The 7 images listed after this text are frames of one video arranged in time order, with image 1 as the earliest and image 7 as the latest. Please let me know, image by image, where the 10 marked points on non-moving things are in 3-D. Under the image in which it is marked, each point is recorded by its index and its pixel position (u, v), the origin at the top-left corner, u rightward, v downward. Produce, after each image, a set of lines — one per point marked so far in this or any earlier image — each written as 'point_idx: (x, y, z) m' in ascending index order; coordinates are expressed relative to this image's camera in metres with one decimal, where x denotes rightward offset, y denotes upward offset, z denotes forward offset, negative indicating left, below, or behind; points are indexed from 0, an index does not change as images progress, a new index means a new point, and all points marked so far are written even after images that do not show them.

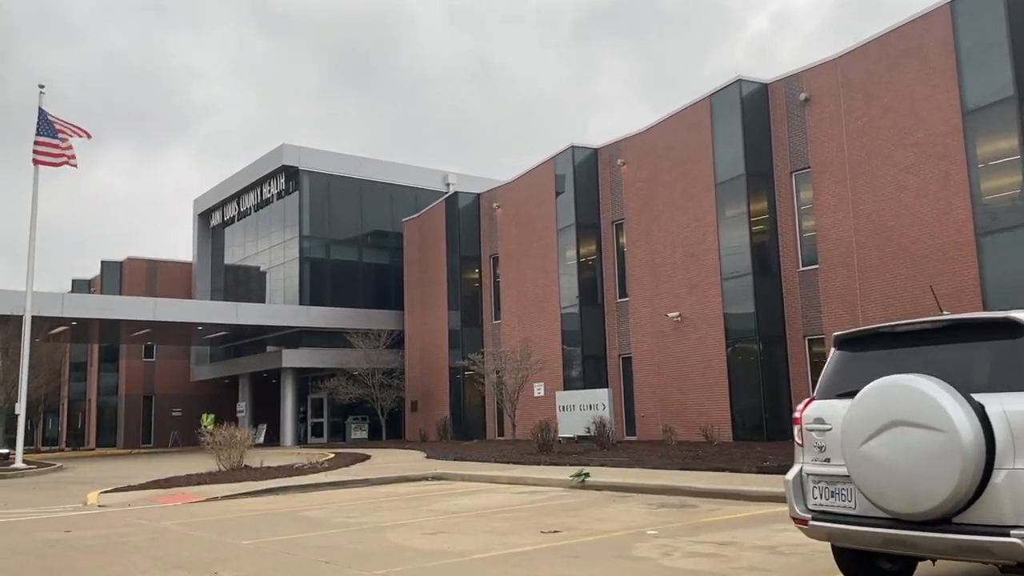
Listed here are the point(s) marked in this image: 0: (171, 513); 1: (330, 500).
0: (-4.9, -3.3, +12.1) m
1: (-2.8, -3.3, +12.9) m
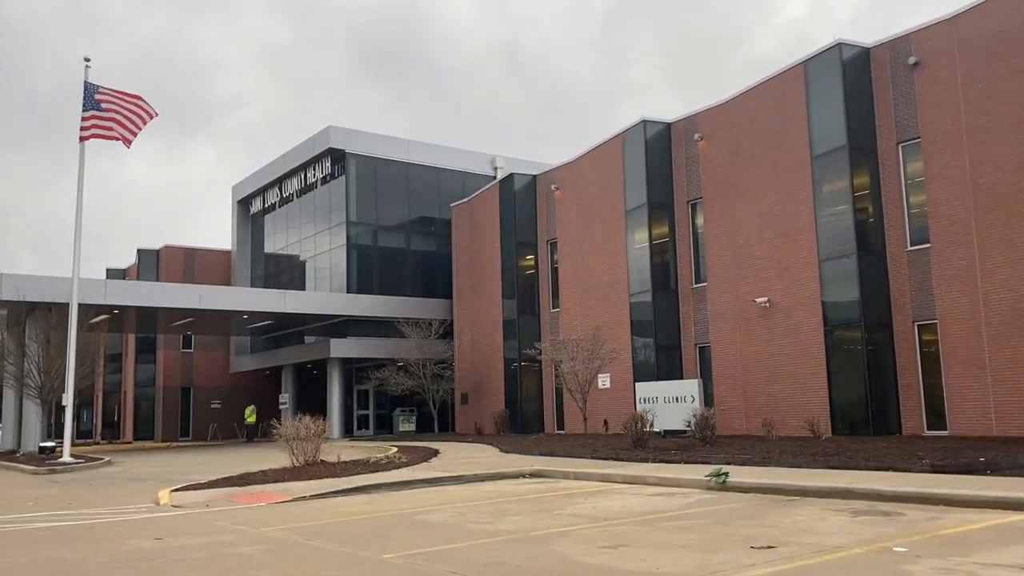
0: (-3.1, -2.9, +10.5) m
1: (-1.0, -2.9, +11.3) m
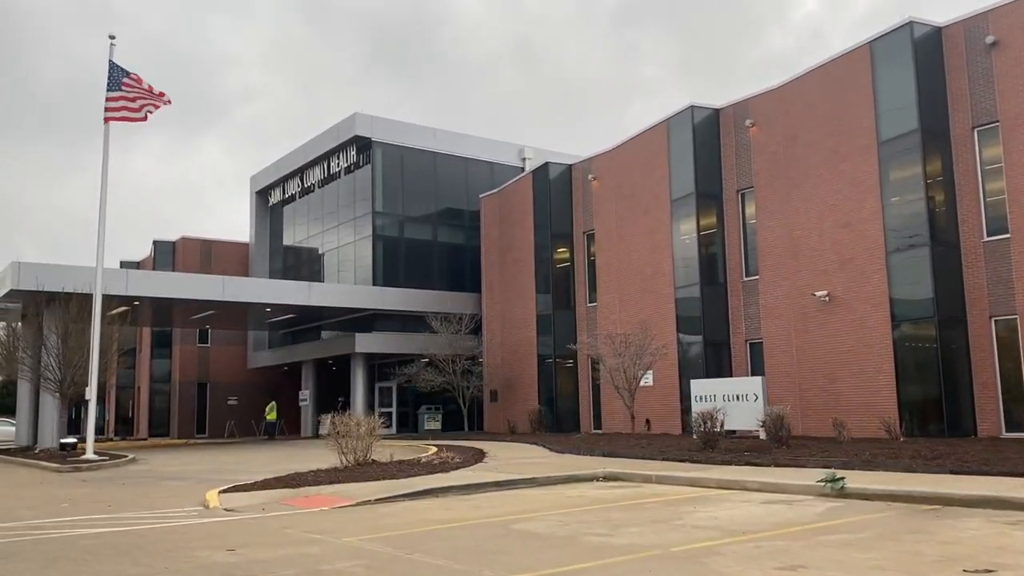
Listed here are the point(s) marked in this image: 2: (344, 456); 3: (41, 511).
0: (-1.9, -2.6, +9.4) m
1: (+0.2, -2.7, +10.2) m
2: (-3.0, -3.0, +15.1) m
3: (-6.5, -3.1, +11.5) m
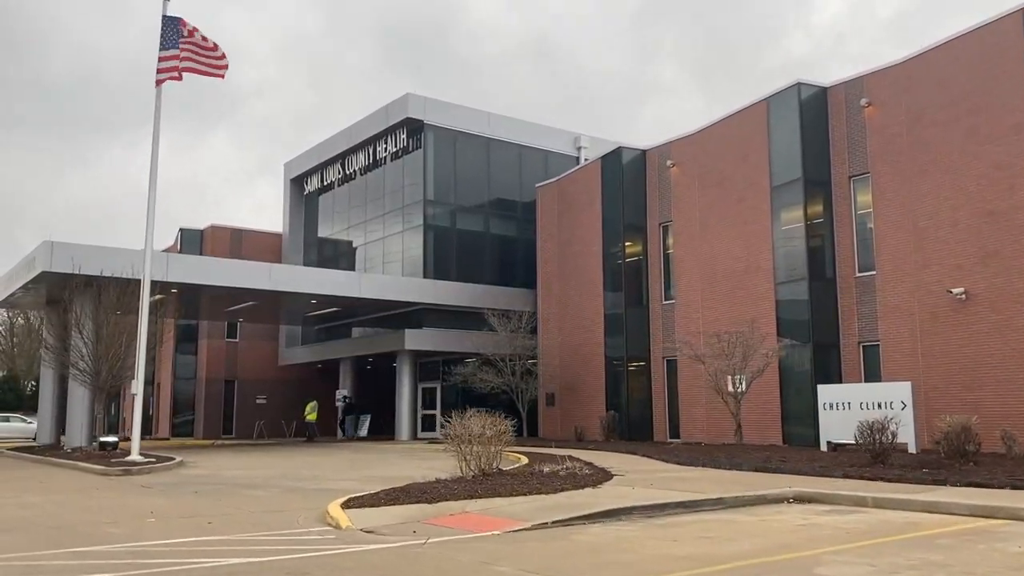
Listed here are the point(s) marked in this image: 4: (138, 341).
0: (+0.4, -2.3, +6.9) m
1: (+2.5, -2.3, +7.8) m
2: (-0.7, -2.7, +12.6) m
3: (-4.2, -2.6, +9.1) m
4: (-8.7, -1.2, +19.5) m
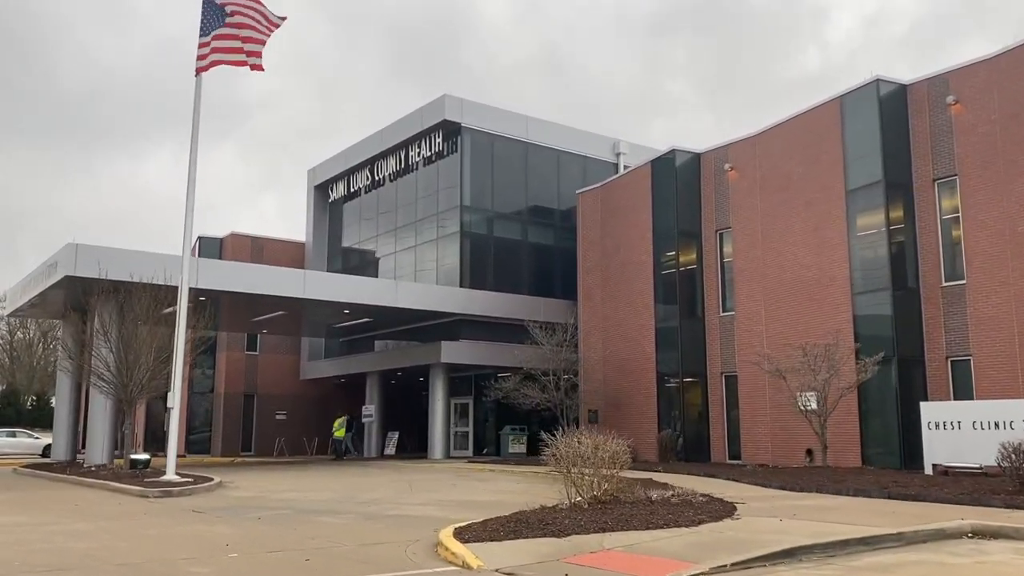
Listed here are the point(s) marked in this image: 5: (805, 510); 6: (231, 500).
0: (+1.9, -2.1, +5.3) m
1: (+4.0, -2.2, +6.1) m
2: (+0.8, -2.7, +11.0) m
3: (-2.6, -2.5, +7.5) m
4: (-7.2, -1.3, +17.8) m
5: (+3.9, -2.9, +11.1) m
6: (-4.9, -3.7, +14.7) m
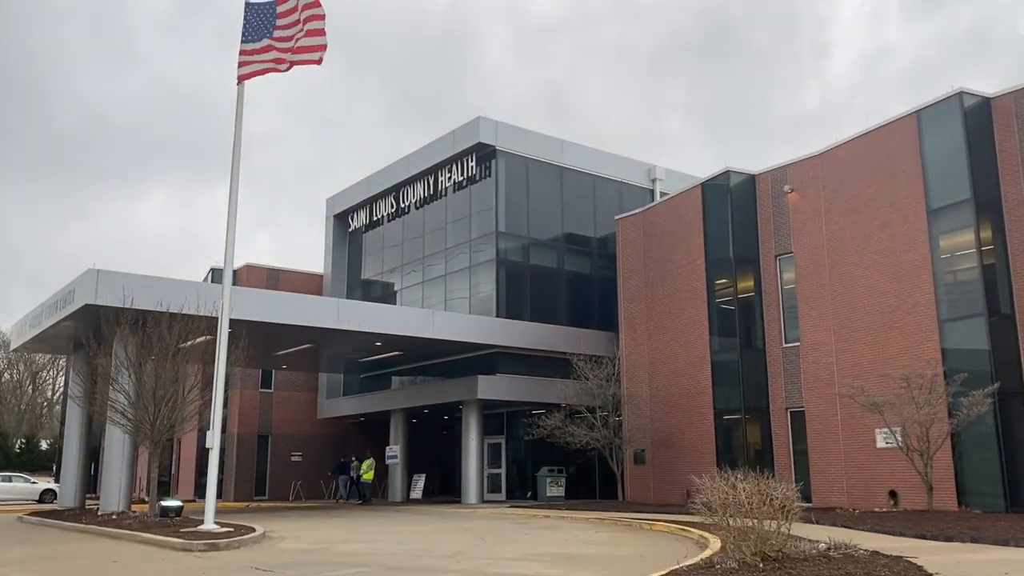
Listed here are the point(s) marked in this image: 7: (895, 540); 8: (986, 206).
0: (+3.6, -2.0, +3.5) m
1: (+5.7, -2.1, +4.4) m
2: (+2.4, -2.8, +9.2) m
3: (-1.0, -2.5, +5.6) m
4: (-5.7, -1.8, +16.0) m
5: (+5.5, -3.1, +9.2) m
6: (-3.4, -4.0, +12.8) m
7: (+5.5, -3.6, +11.8) m
8: (+11.3, +2.0, +20.0) m
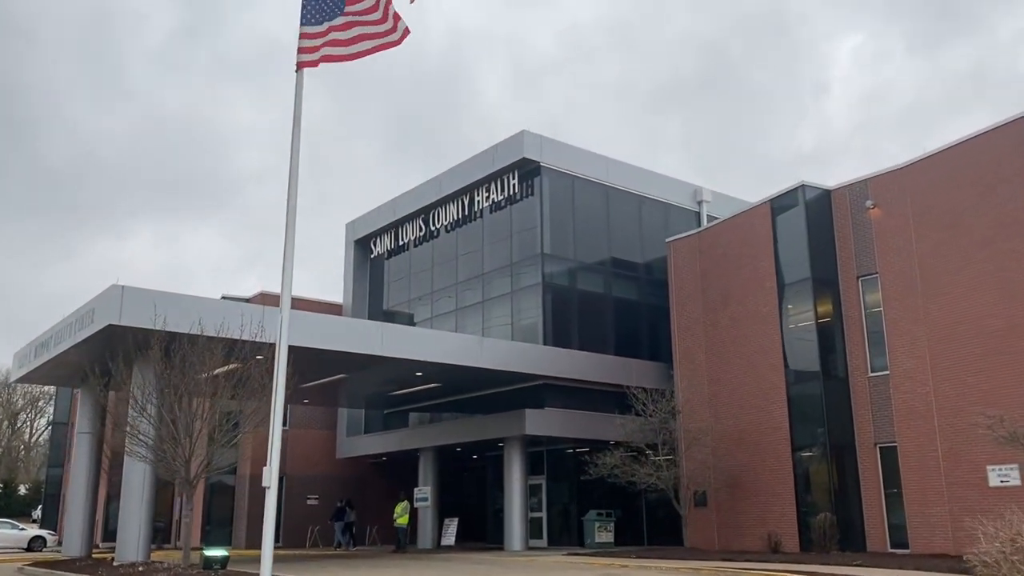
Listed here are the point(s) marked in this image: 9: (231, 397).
0: (+5.6, -1.6, +1.4) m
1: (+7.7, -1.8, +2.2) m
2: (+4.3, -2.6, +6.9) m
3: (+0.9, -2.1, +3.3) m
4: (-3.9, -2.0, +13.6) m
5: (+7.4, -2.9, +7.0) m
6: (-1.6, -4.0, +10.3) m
7: (+7.4, -3.6, +9.6) m
8: (+13.0, +1.6, +18.1) m
9: (-6.6, -2.2, +18.6) m
